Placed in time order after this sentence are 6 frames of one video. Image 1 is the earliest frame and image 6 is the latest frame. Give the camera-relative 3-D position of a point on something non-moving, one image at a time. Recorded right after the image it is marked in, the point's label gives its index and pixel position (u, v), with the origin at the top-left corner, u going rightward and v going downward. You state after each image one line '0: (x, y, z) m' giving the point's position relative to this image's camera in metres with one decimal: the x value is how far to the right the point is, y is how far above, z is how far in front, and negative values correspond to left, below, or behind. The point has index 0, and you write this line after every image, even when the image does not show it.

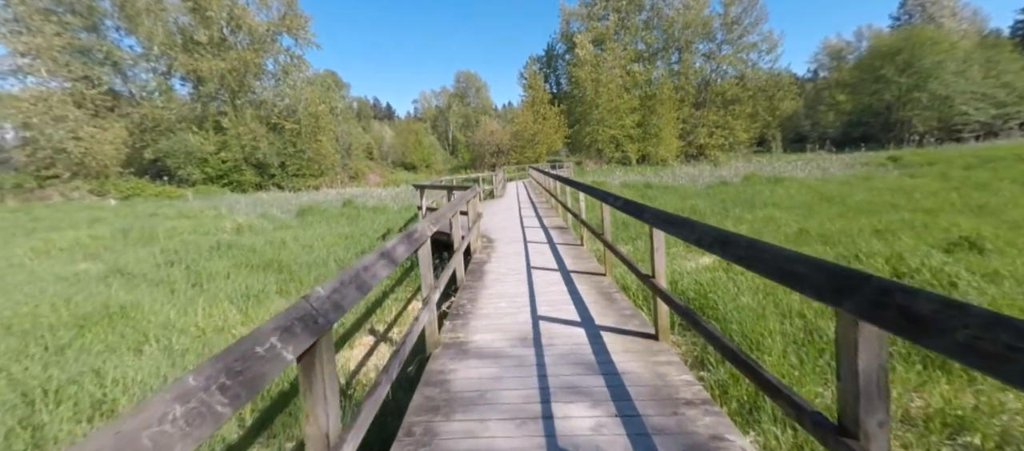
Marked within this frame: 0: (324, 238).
0: (-4.4, -0.3, +9.9) m
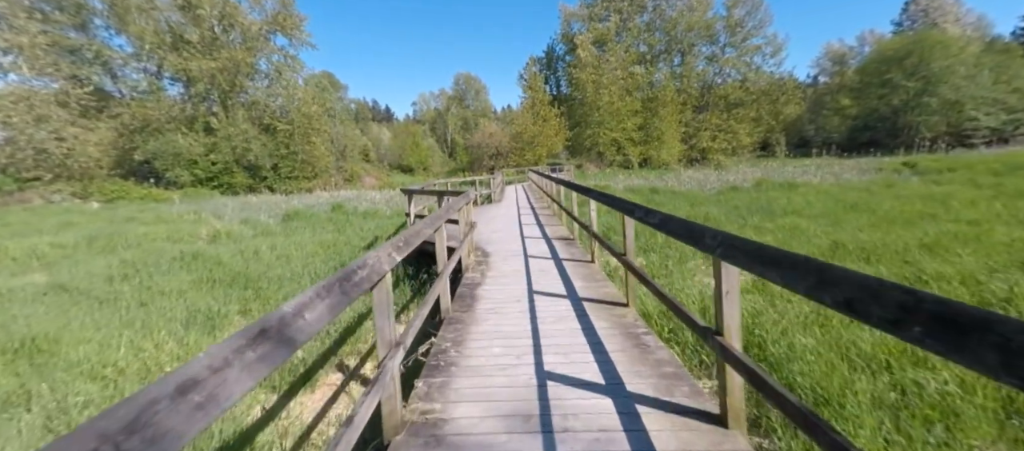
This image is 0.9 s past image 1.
0: (-4.4, -0.5, +9.1) m
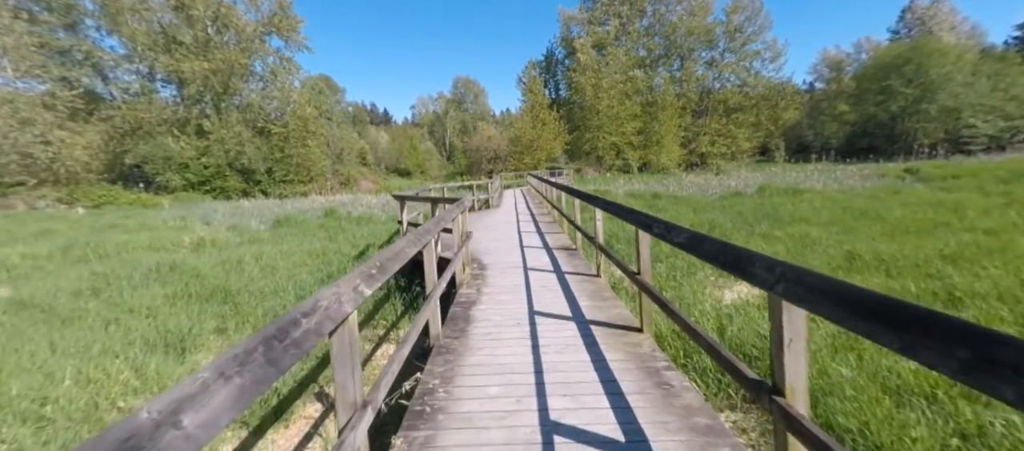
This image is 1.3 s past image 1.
0: (-4.5, -0.6, +8.6) m
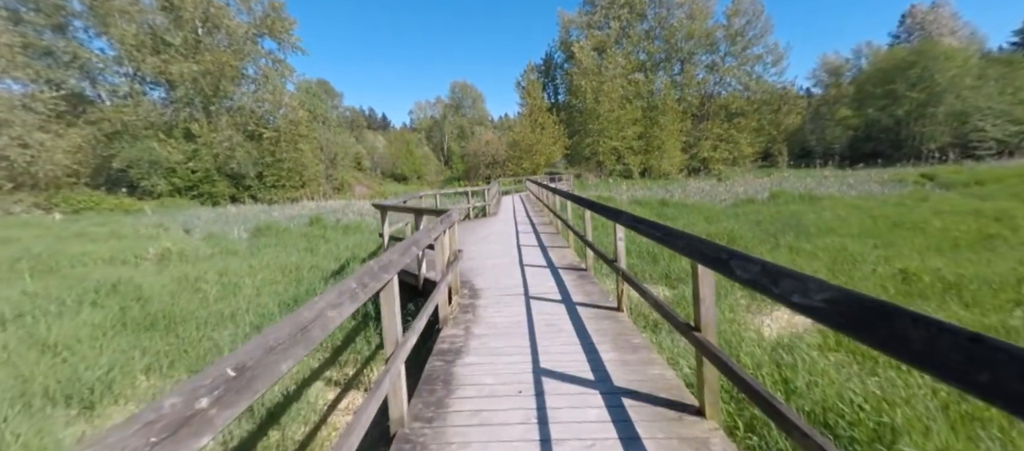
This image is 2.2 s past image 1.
0: (-4.5, -0.9, +7.6) m
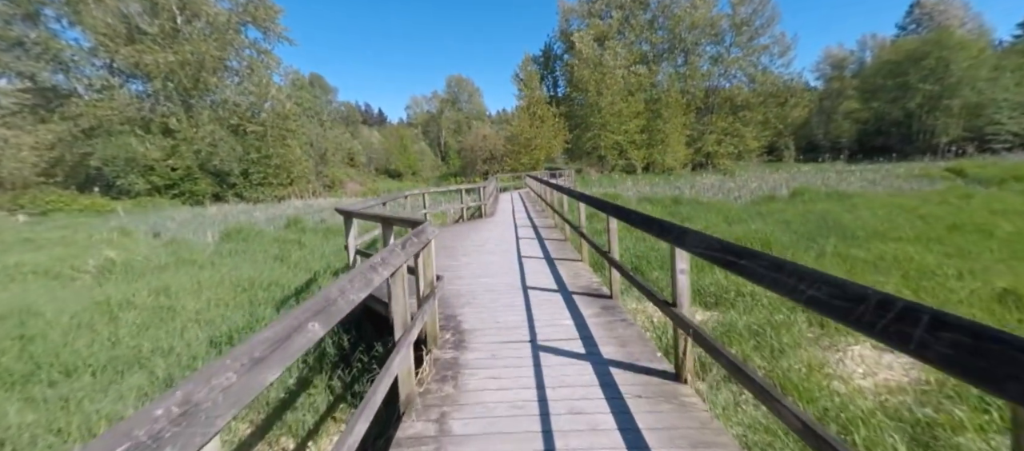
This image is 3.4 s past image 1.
0: (-4.5, -1.0, +6.3) m
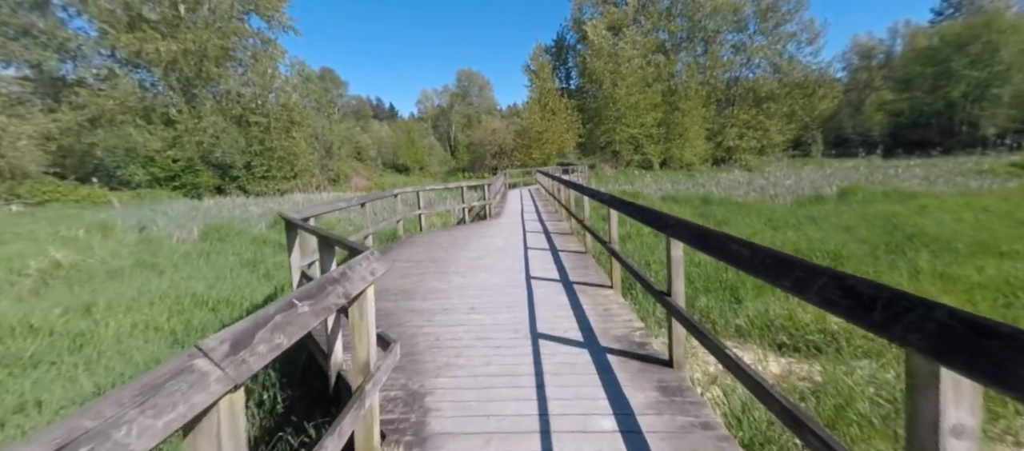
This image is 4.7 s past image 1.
0: (-4.4, -1.0, +5.1) m
